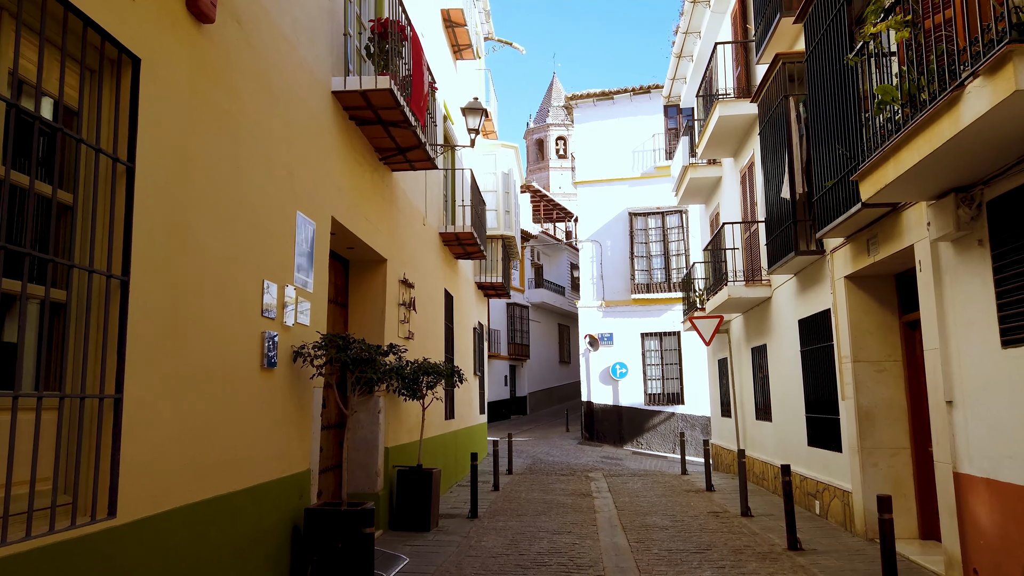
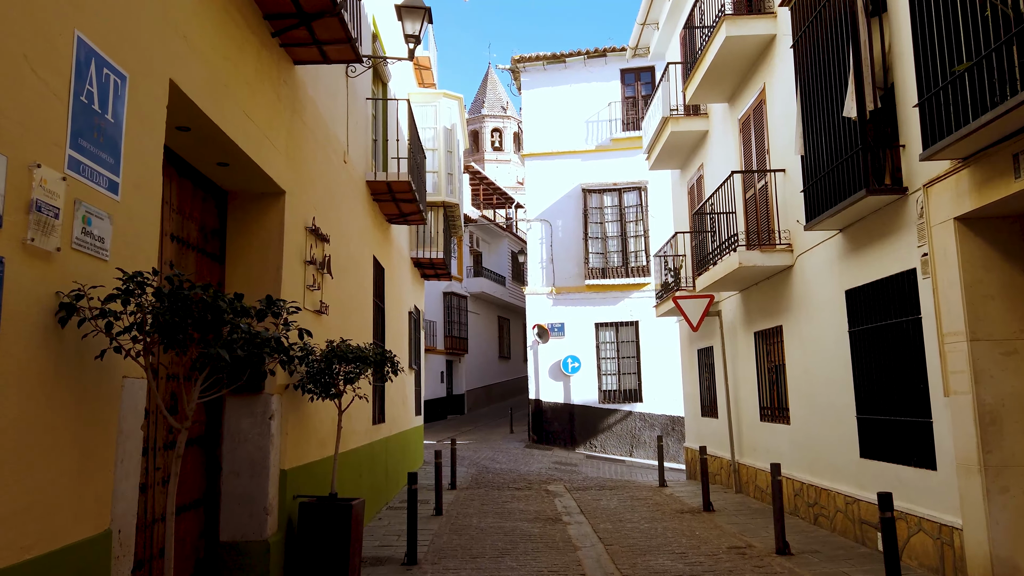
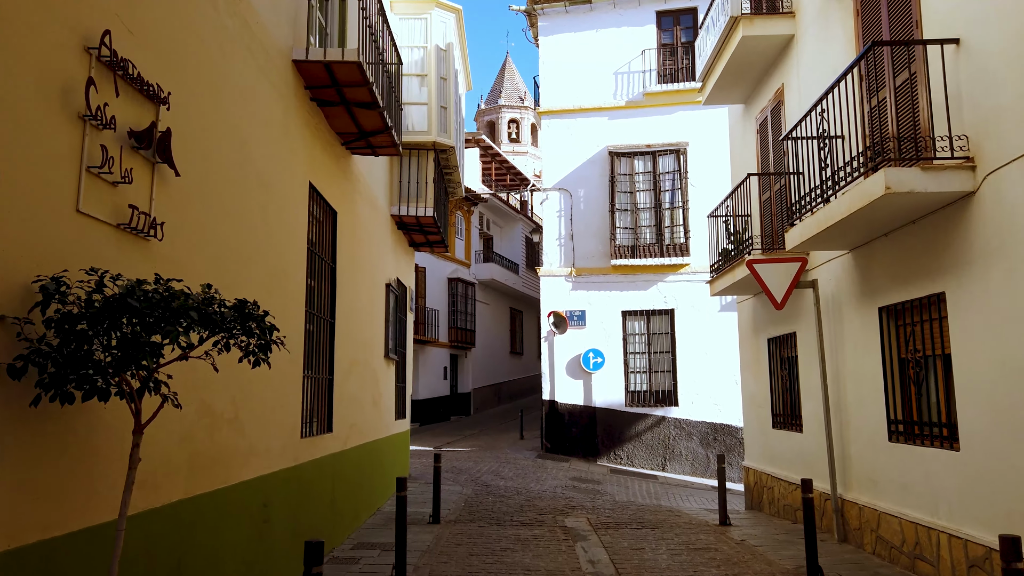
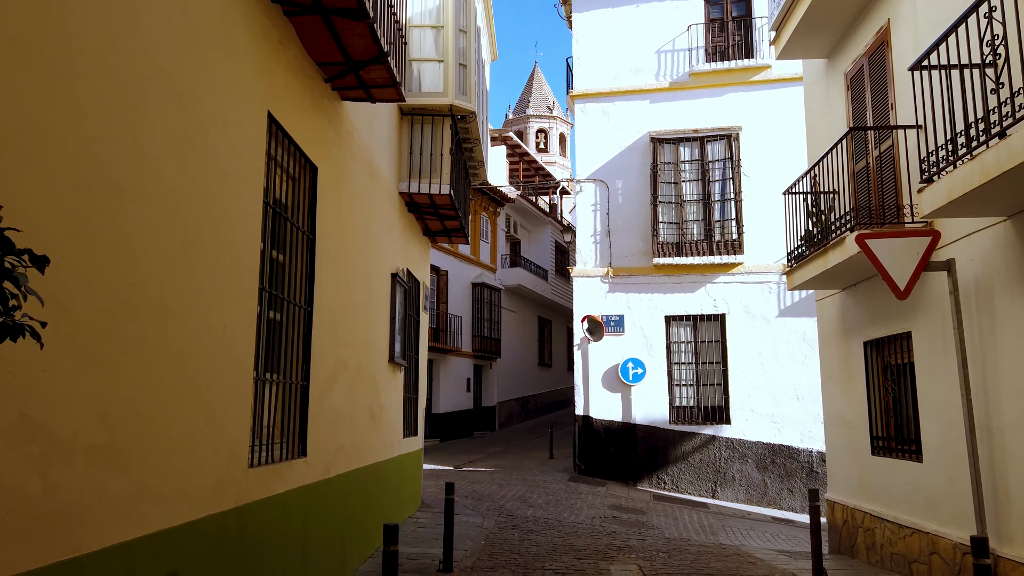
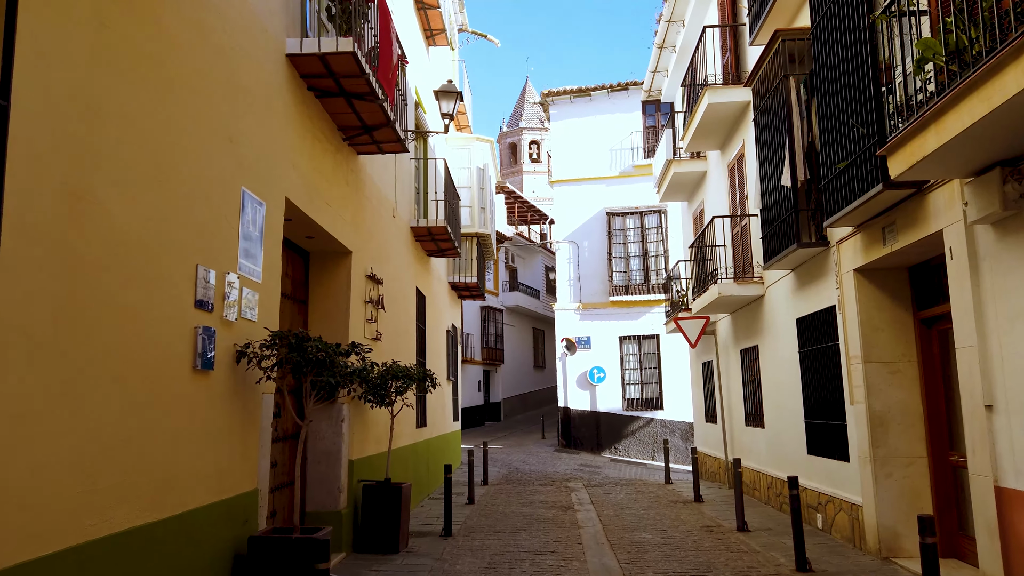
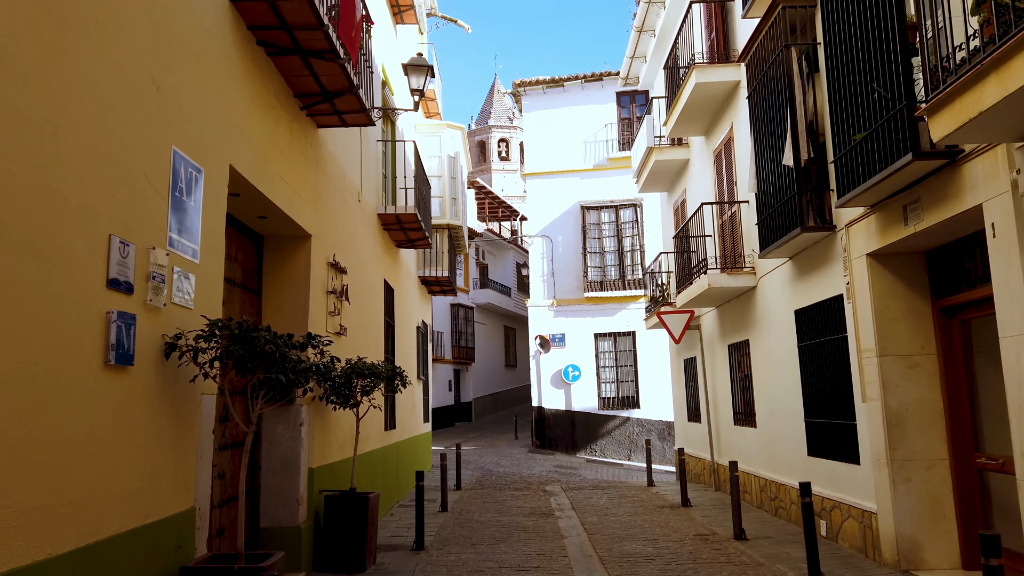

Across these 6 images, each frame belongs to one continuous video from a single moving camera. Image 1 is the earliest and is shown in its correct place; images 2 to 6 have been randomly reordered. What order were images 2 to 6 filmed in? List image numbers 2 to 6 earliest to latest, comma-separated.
5, 6, 2, 3, 4
